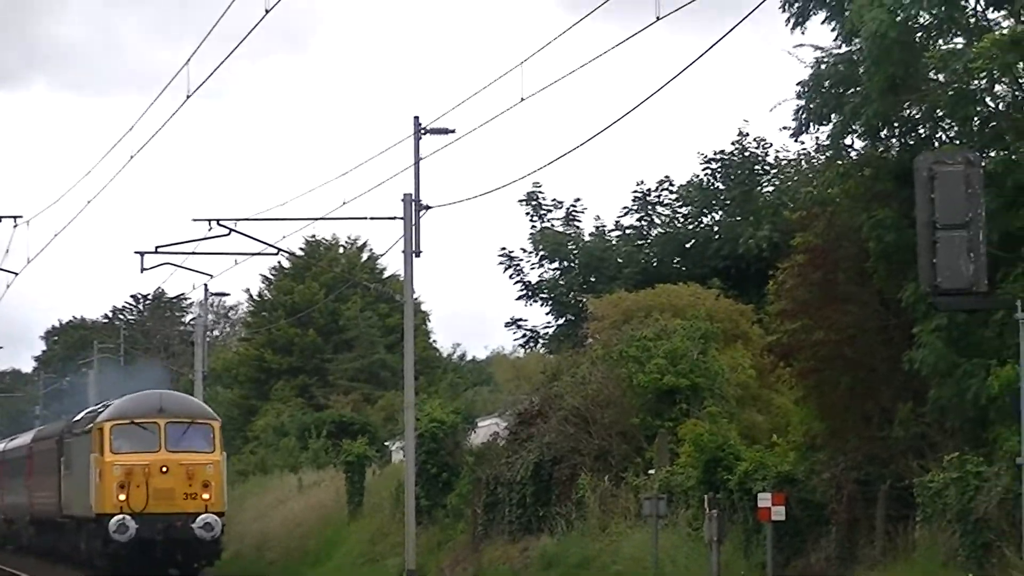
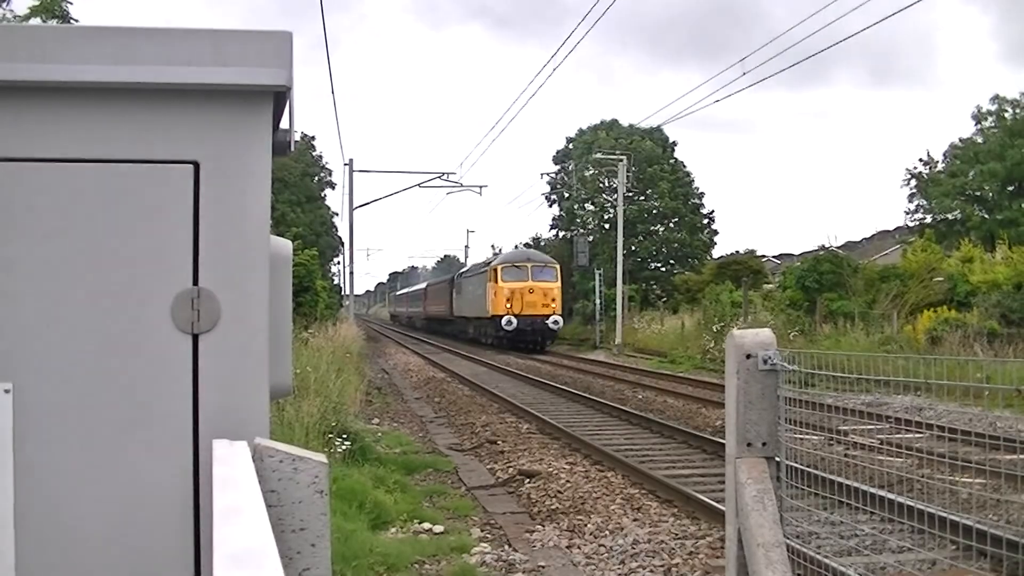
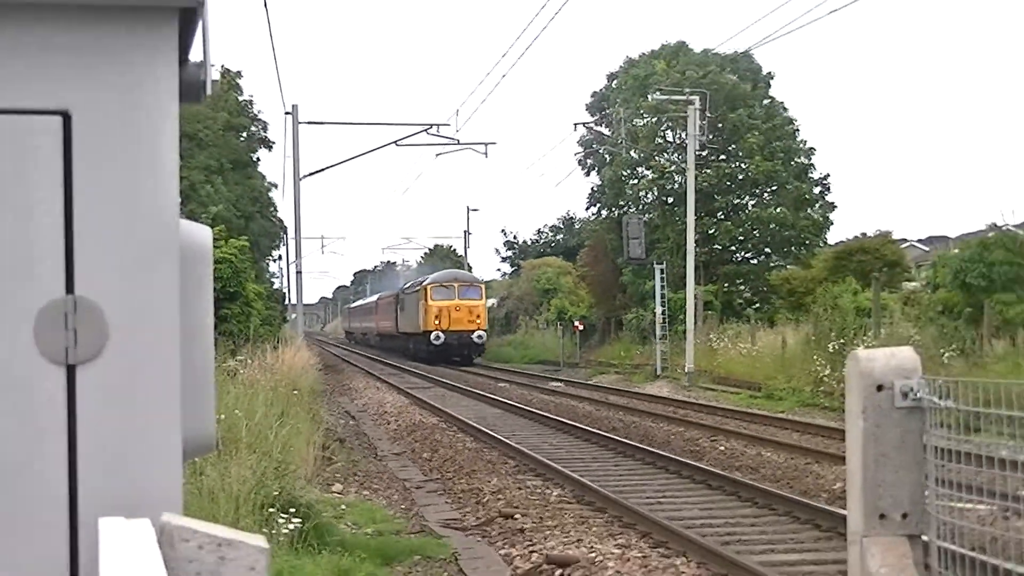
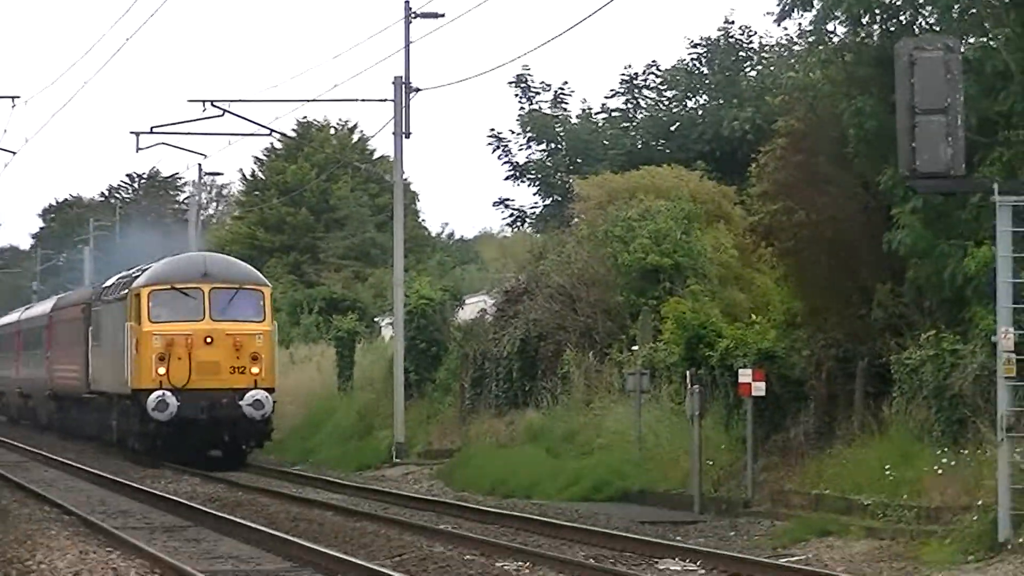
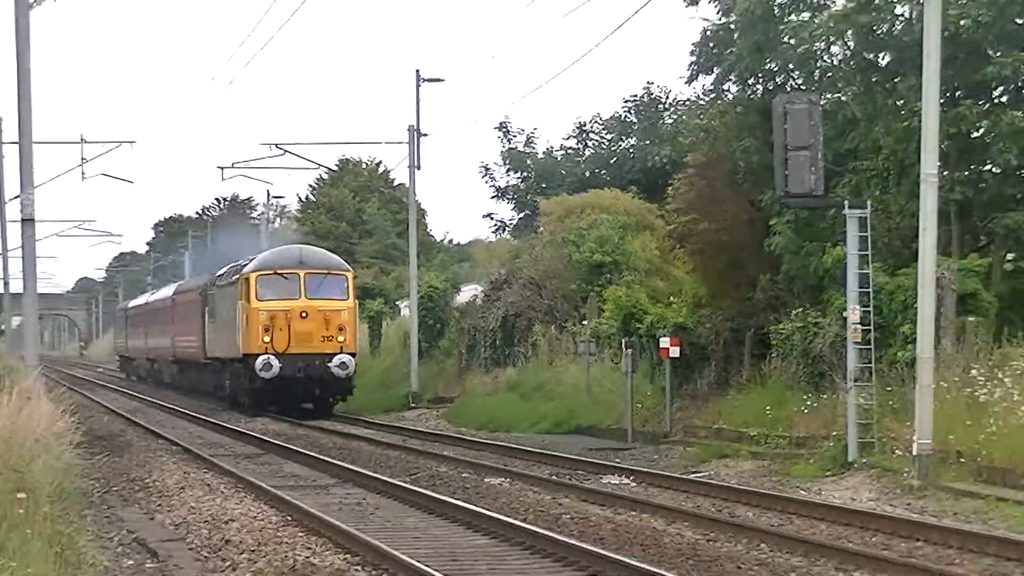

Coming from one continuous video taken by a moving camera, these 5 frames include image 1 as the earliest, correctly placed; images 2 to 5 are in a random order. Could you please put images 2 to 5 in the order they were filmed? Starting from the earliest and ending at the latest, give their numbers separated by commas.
4, 5, 3, 2
